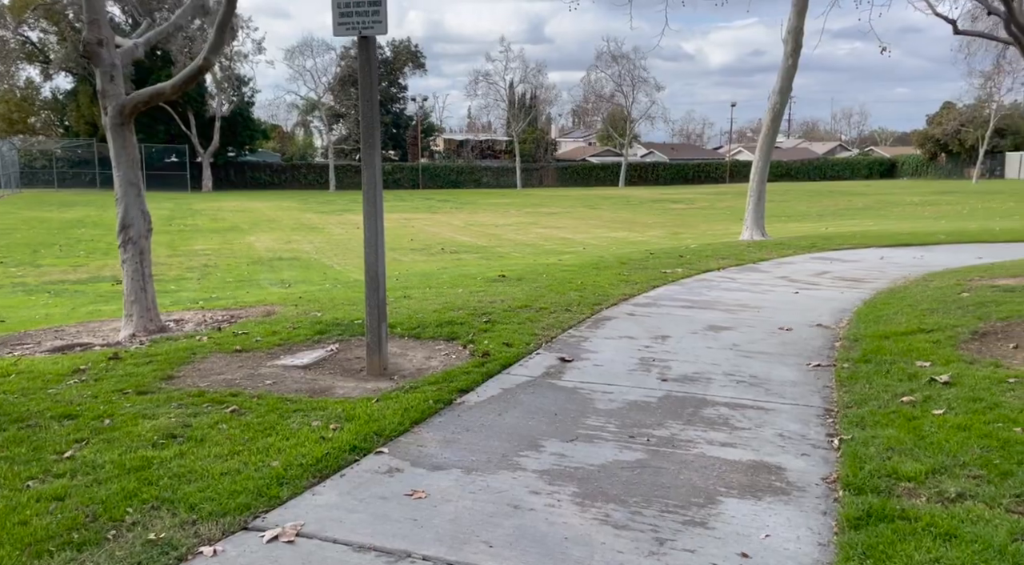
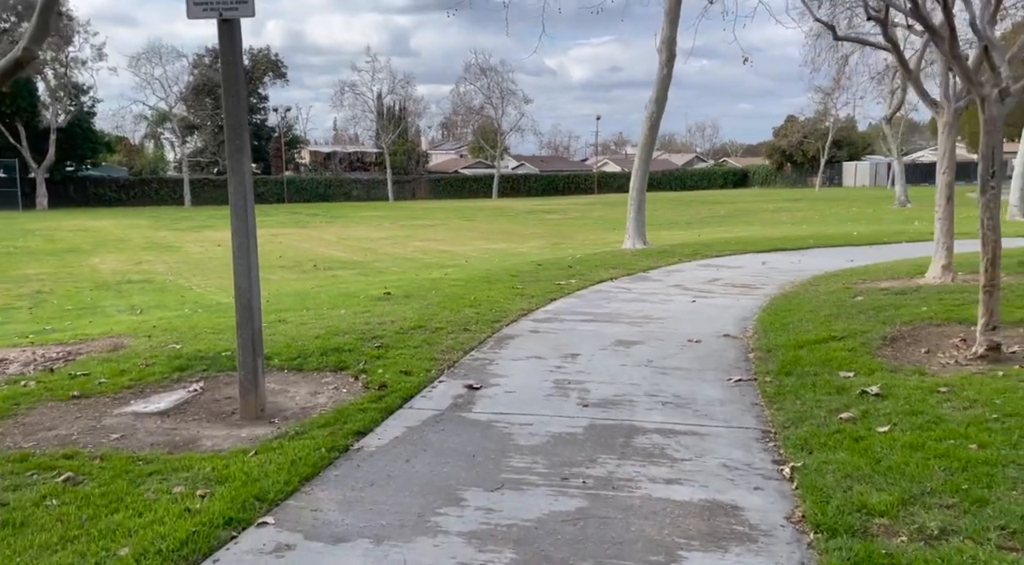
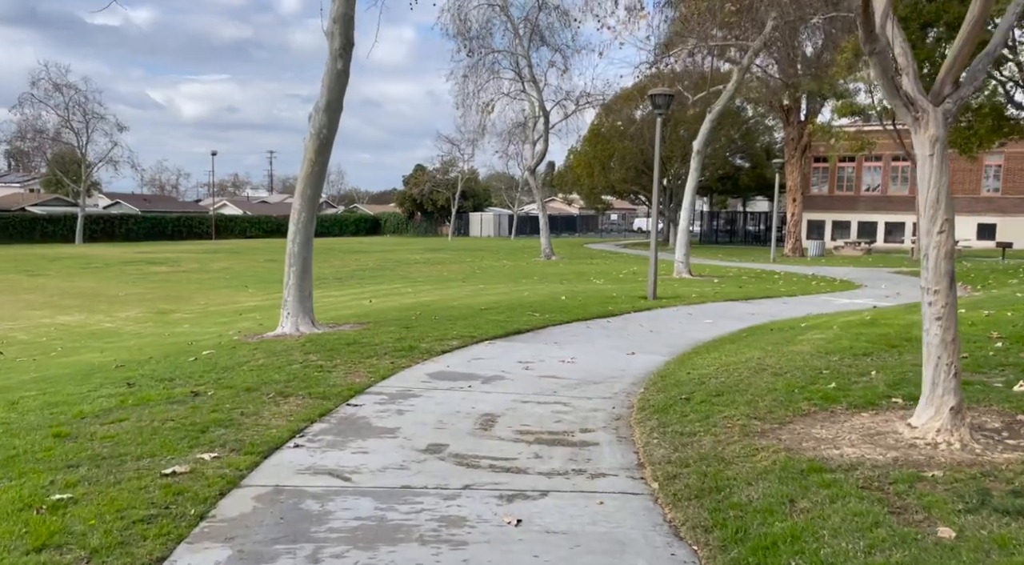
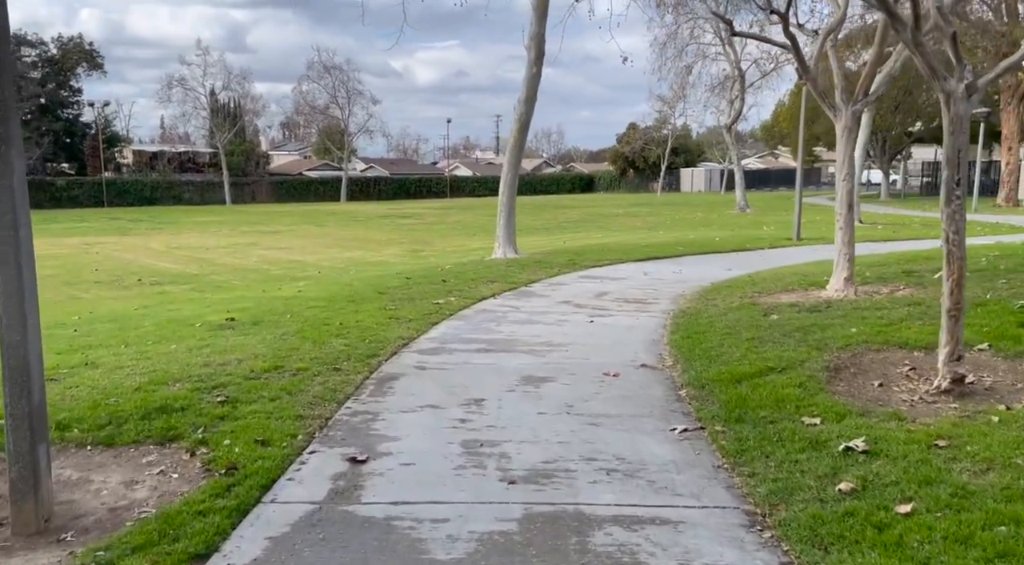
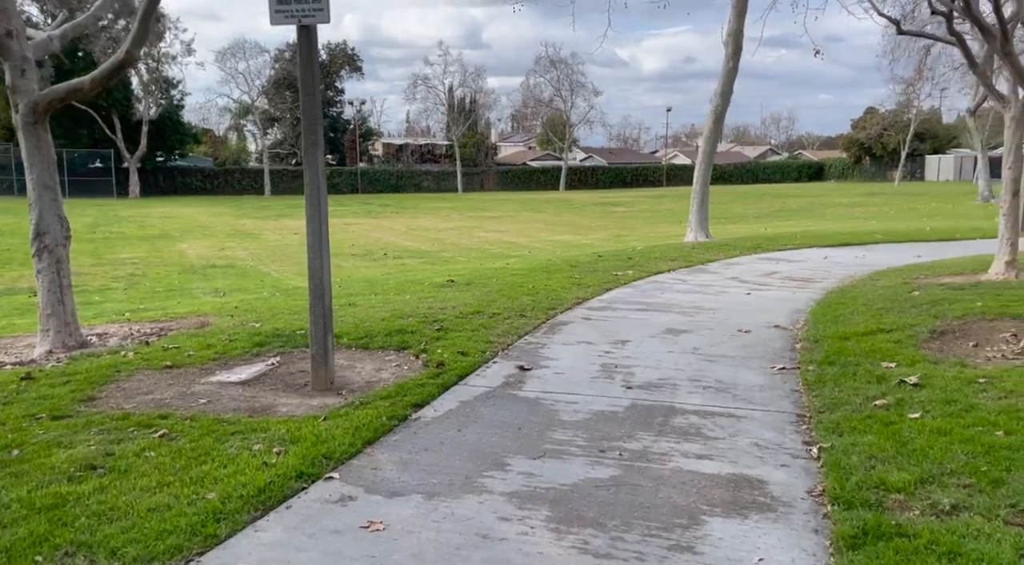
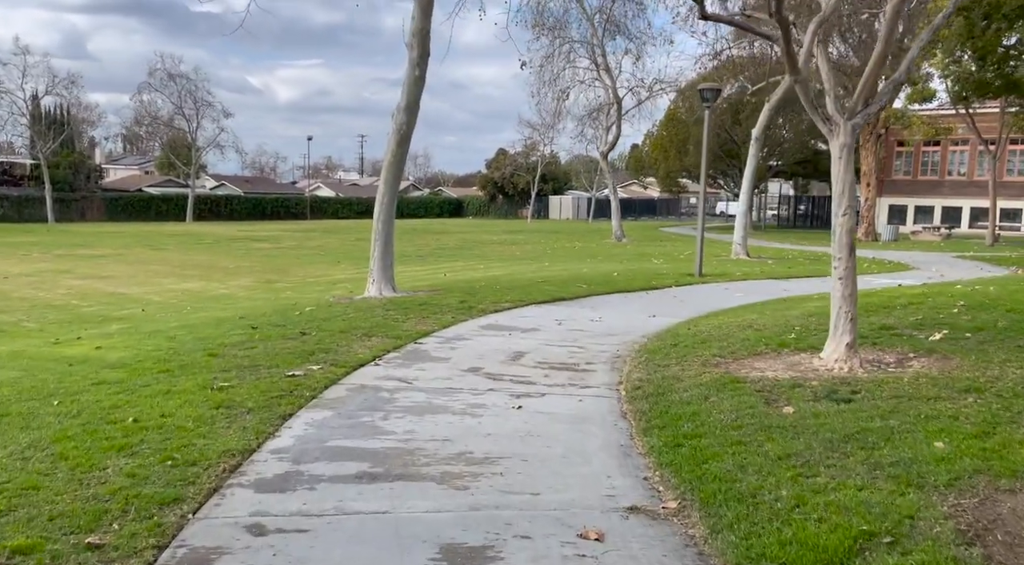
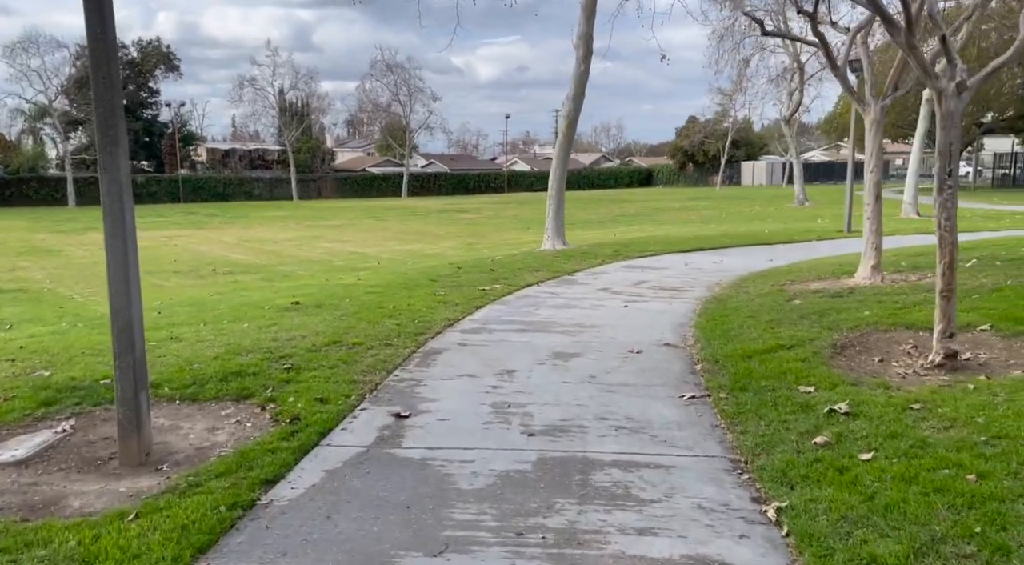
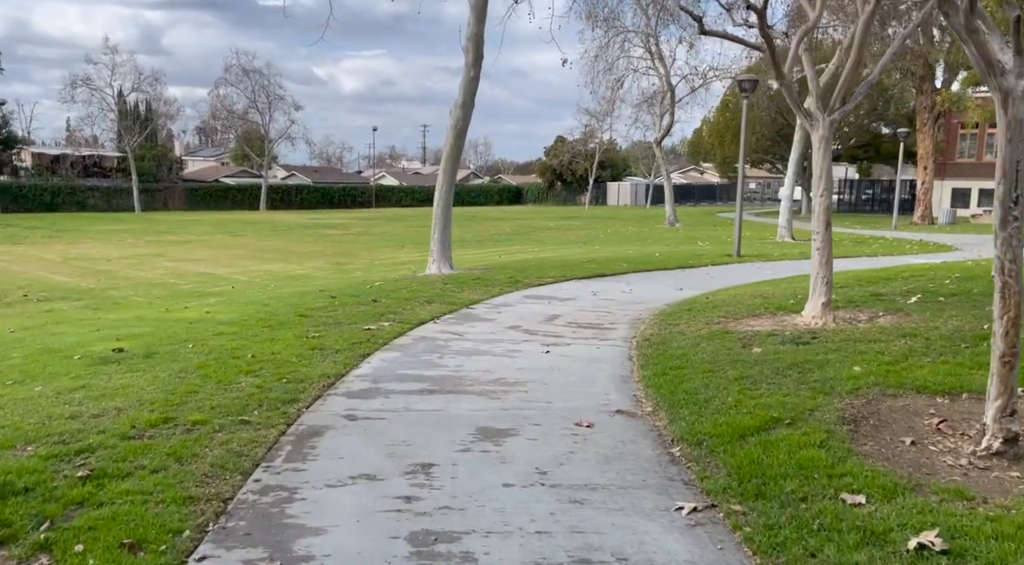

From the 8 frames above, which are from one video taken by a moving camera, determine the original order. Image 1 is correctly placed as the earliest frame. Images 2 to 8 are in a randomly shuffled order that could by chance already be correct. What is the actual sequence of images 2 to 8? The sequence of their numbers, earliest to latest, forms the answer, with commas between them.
5, 2, 7, 4, 8, 6, 3
